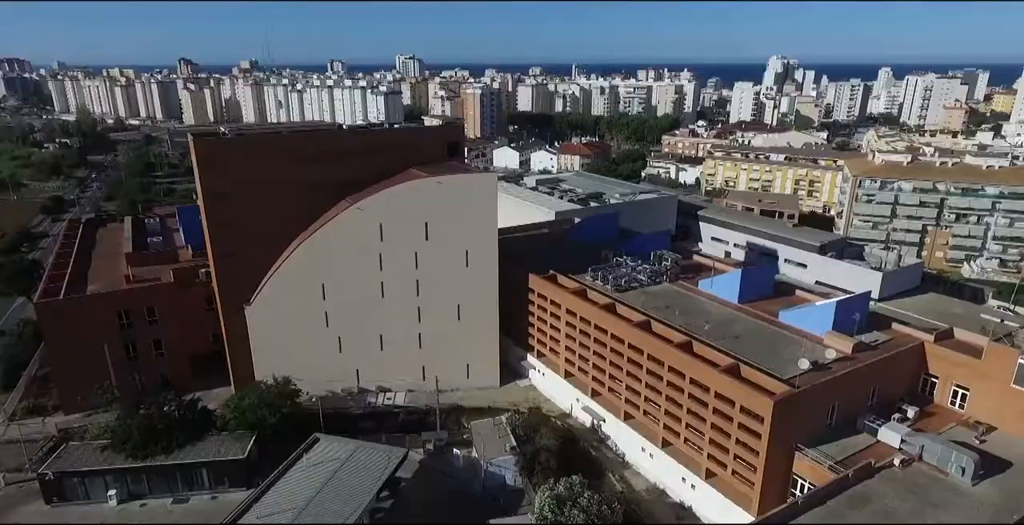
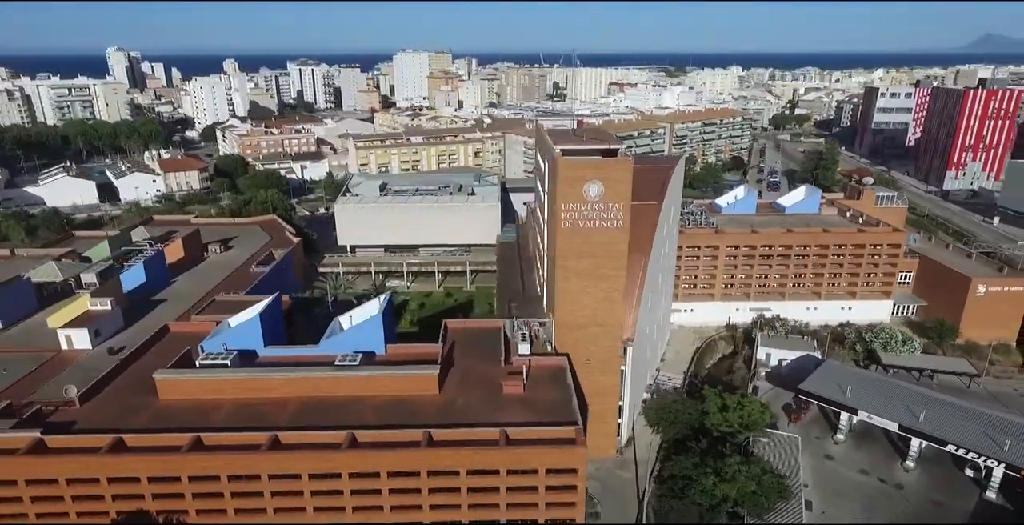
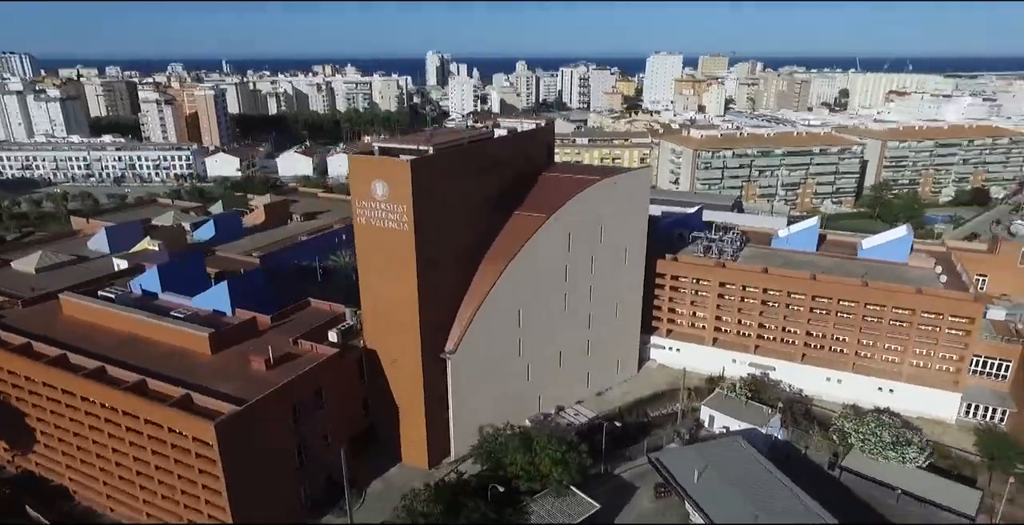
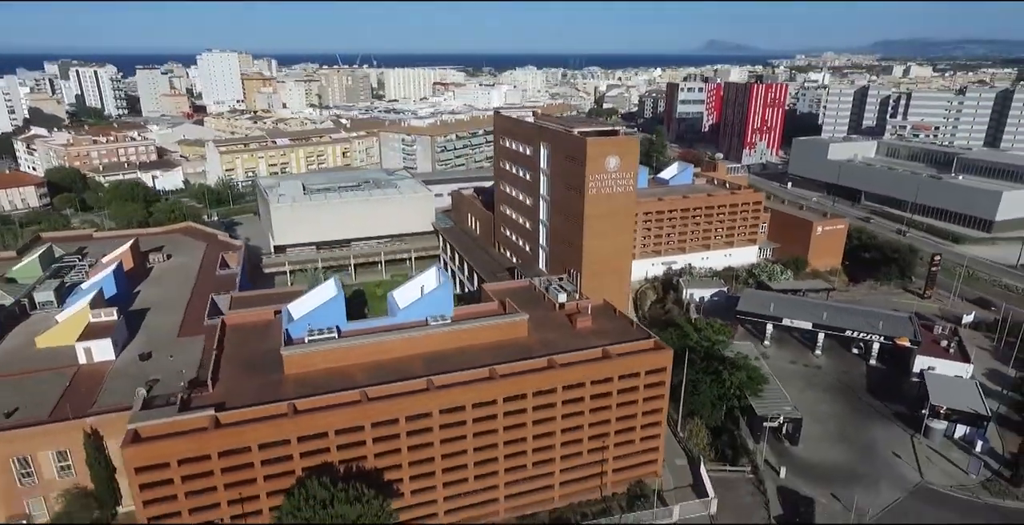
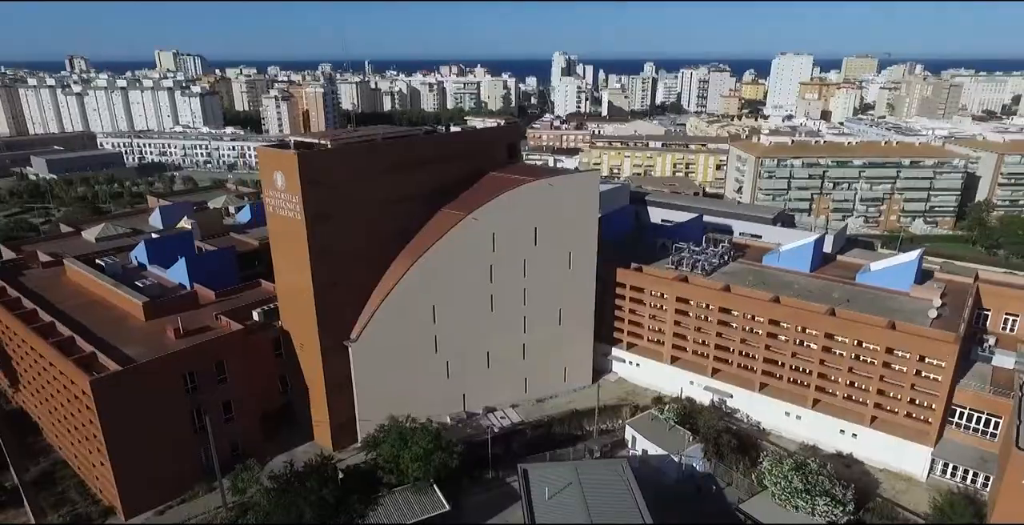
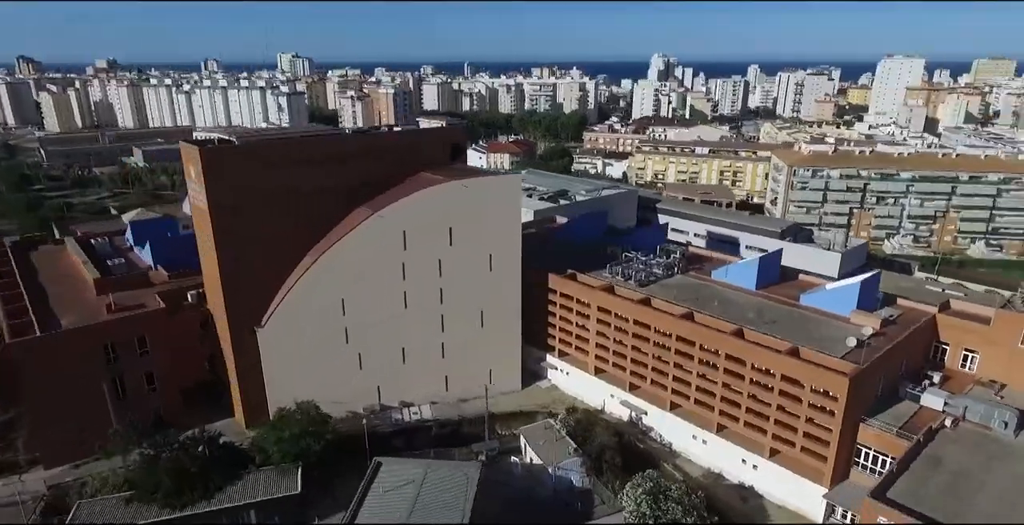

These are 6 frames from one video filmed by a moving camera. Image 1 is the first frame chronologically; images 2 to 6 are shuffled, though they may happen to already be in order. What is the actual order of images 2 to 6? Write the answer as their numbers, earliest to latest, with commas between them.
6, 5, 3, 2, 4
